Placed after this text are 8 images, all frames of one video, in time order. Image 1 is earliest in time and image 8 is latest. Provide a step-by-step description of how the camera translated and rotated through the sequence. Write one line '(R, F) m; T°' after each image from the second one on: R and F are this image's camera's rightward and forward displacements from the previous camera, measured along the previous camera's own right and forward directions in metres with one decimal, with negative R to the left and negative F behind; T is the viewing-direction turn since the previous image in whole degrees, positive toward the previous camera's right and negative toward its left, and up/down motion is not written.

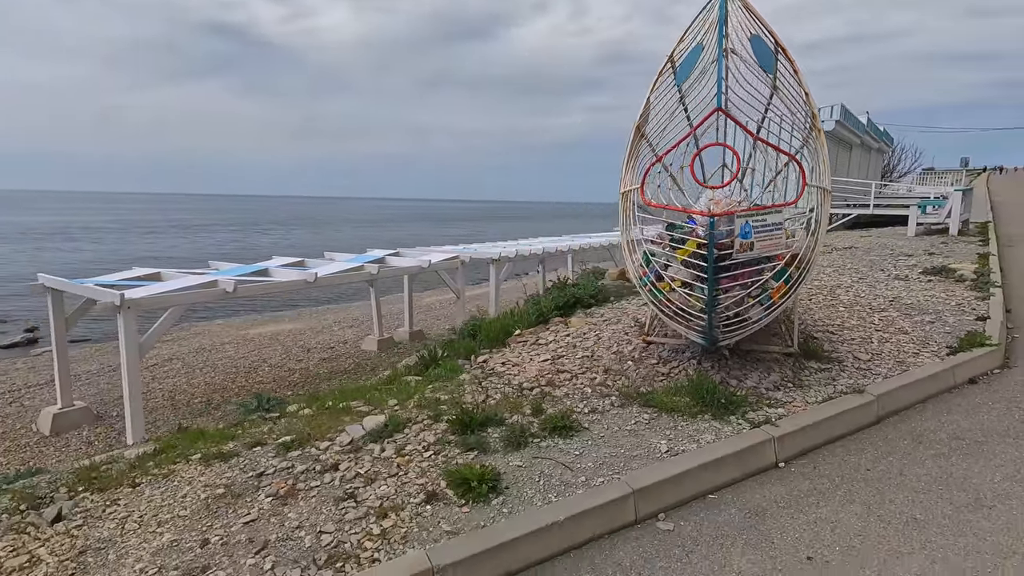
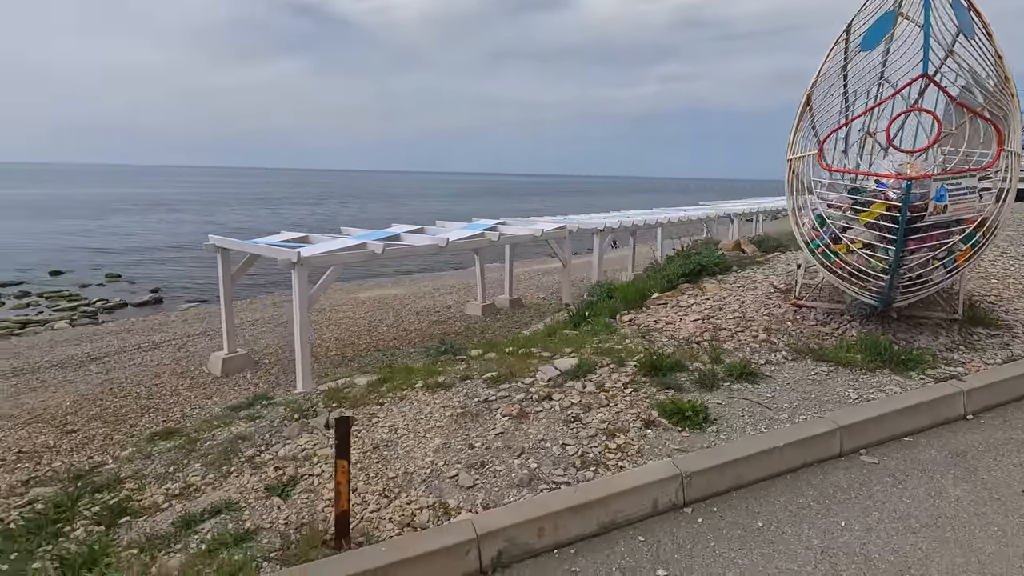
(-1.2, -0.6) m; -7°
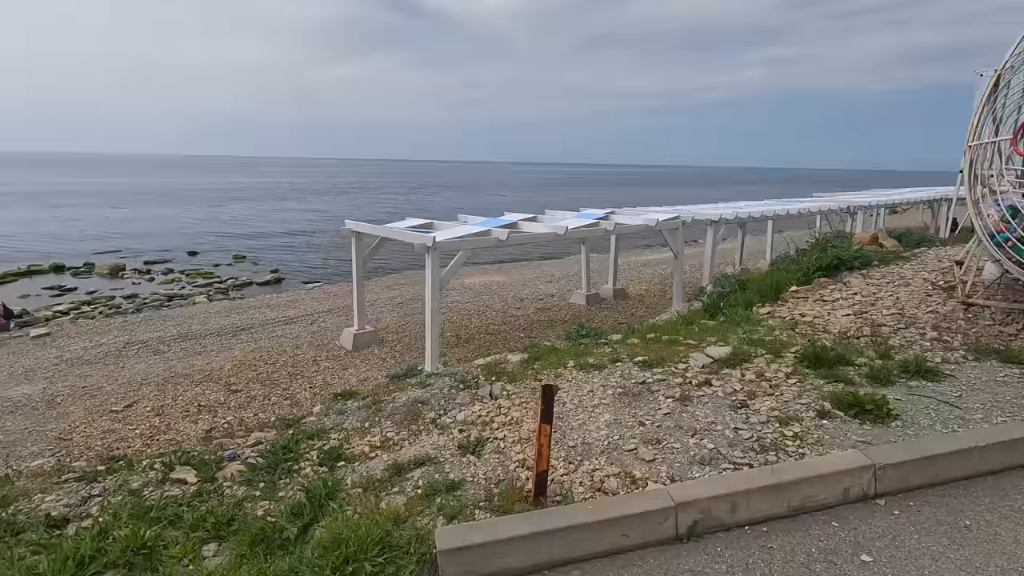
(-0.8, -0.3) m; -9°
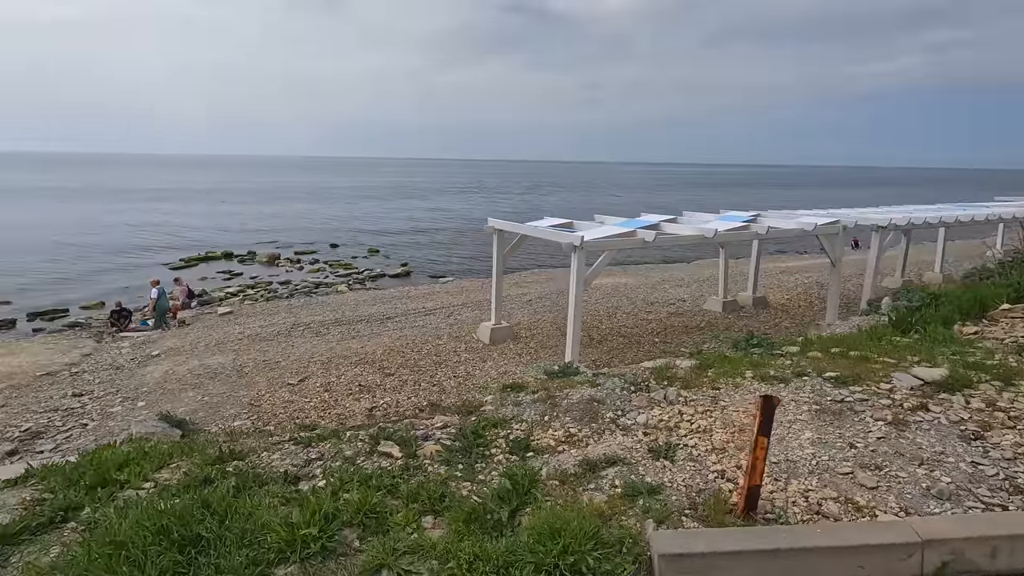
(-0.7, -0.1) m; -12°
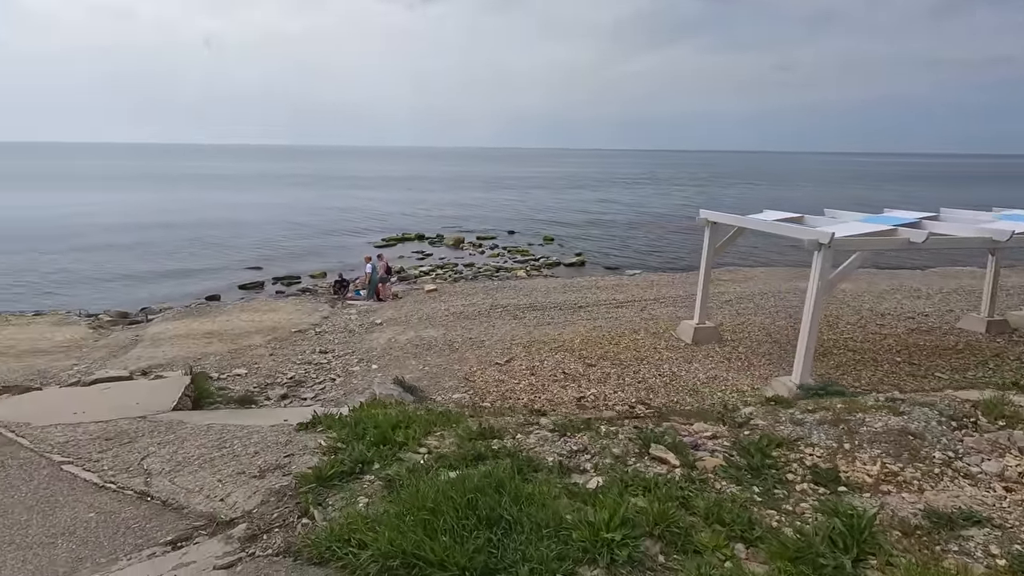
(-1.1, +0.2) m; -17°
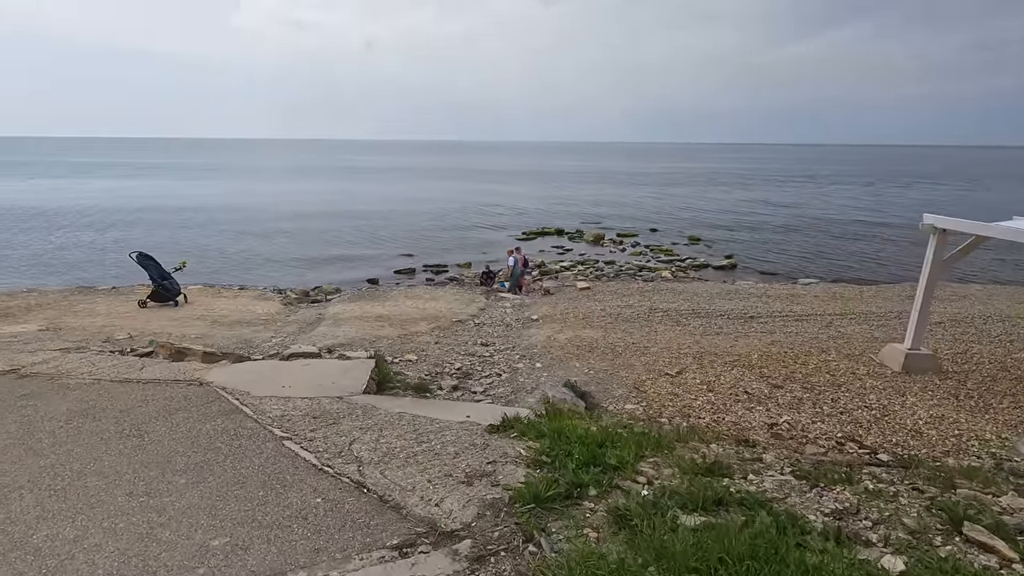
(-0.9, +0.4) m; -14°
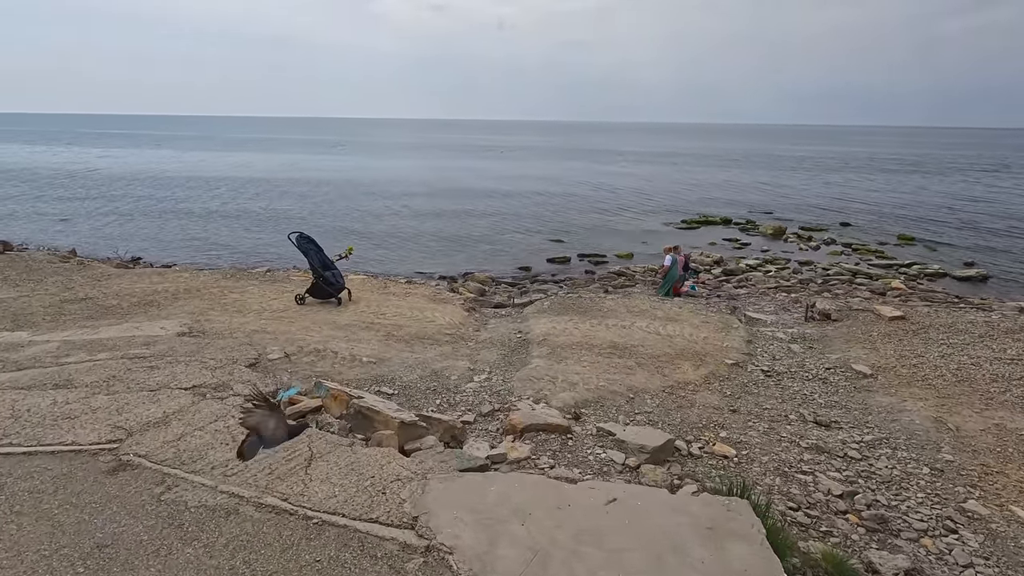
(-3.5, +4.6) m; -12°
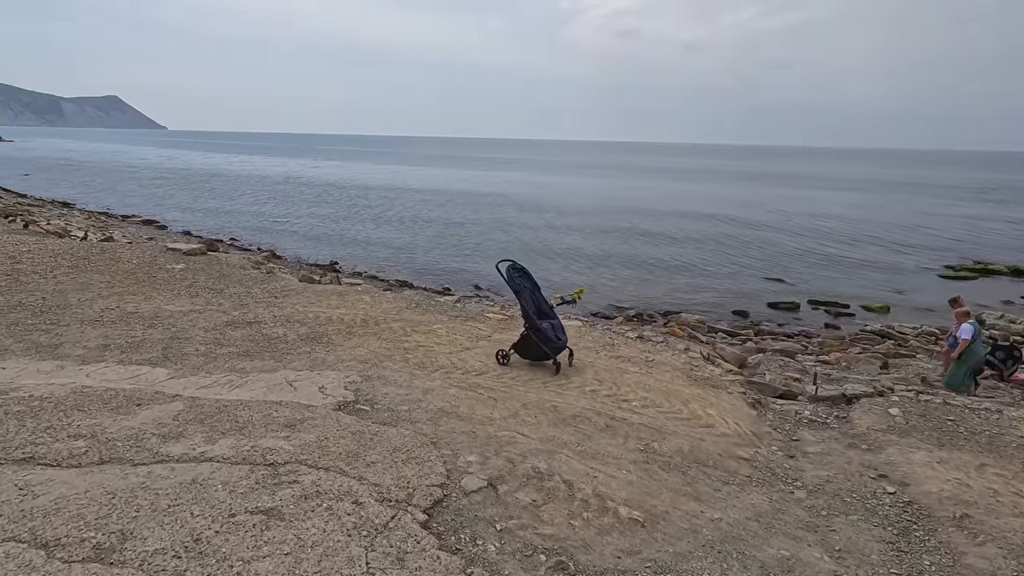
(-2.3, +4.0) m; -17°
